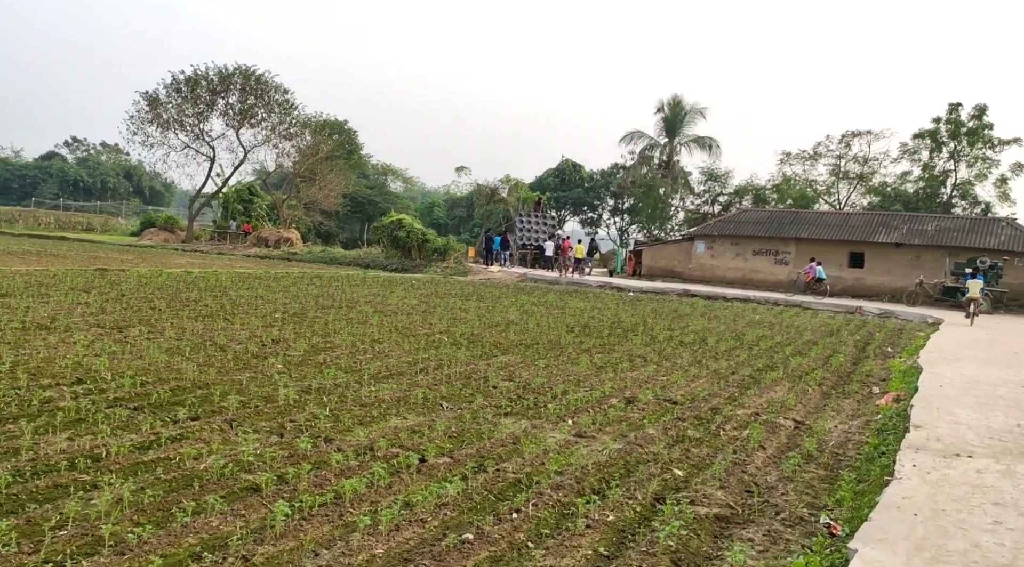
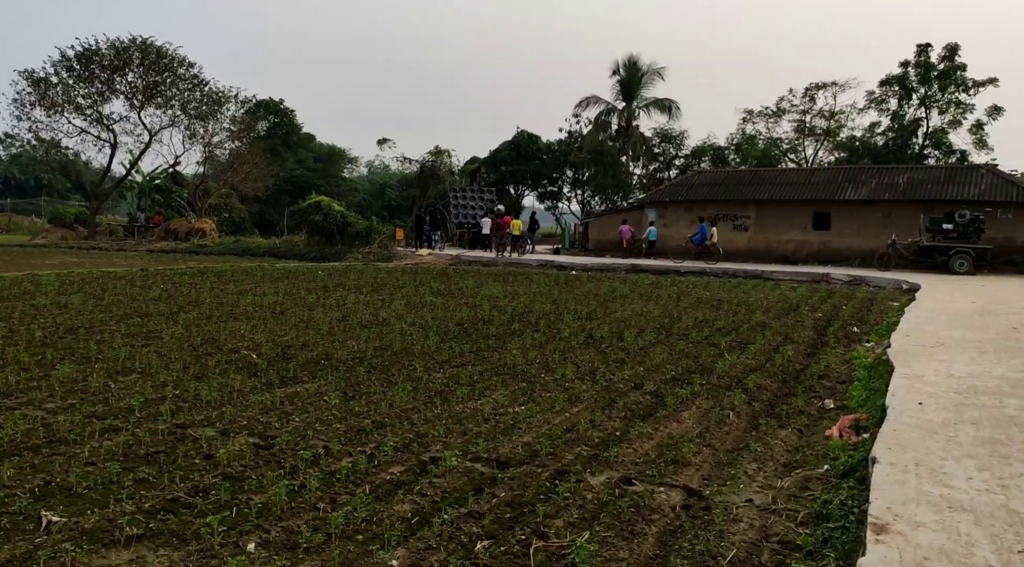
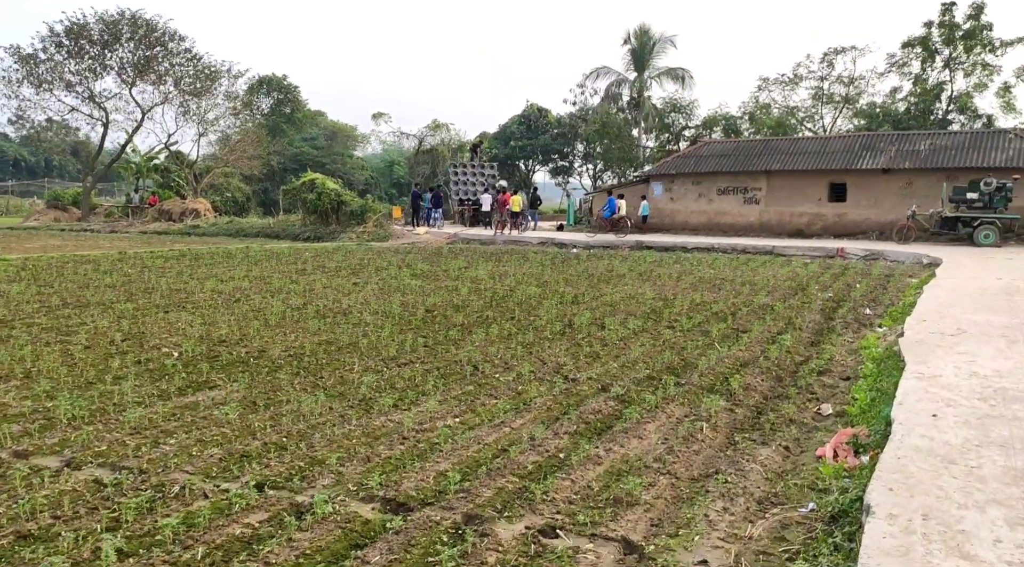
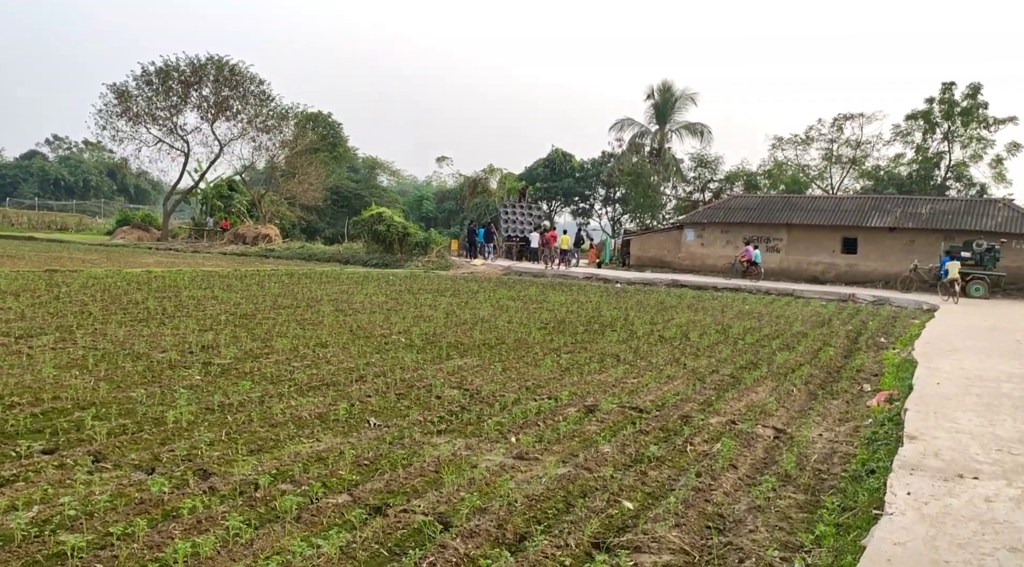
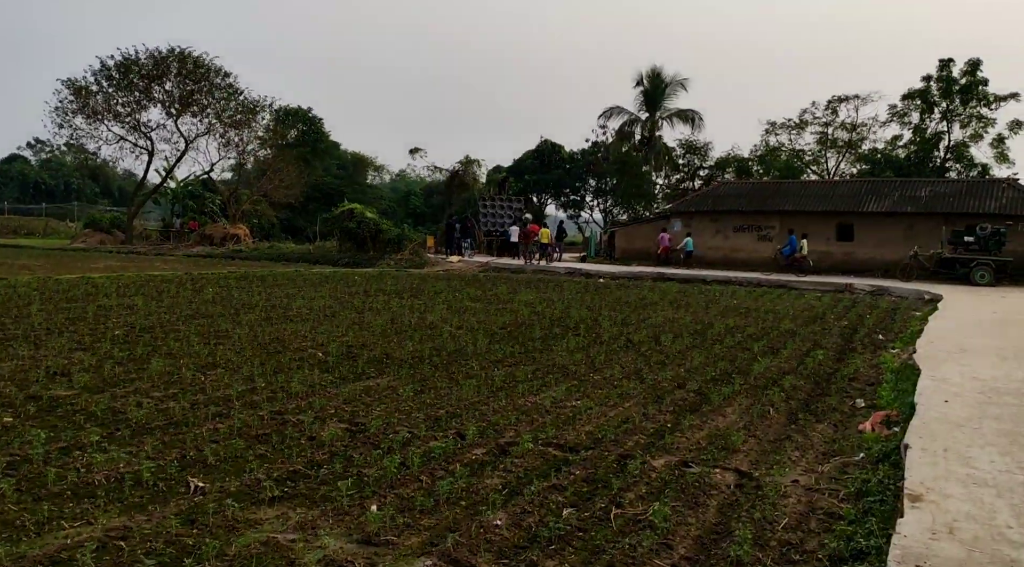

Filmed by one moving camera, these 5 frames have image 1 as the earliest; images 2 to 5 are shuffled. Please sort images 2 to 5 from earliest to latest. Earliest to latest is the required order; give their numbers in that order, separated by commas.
4, 5, 2, 3
